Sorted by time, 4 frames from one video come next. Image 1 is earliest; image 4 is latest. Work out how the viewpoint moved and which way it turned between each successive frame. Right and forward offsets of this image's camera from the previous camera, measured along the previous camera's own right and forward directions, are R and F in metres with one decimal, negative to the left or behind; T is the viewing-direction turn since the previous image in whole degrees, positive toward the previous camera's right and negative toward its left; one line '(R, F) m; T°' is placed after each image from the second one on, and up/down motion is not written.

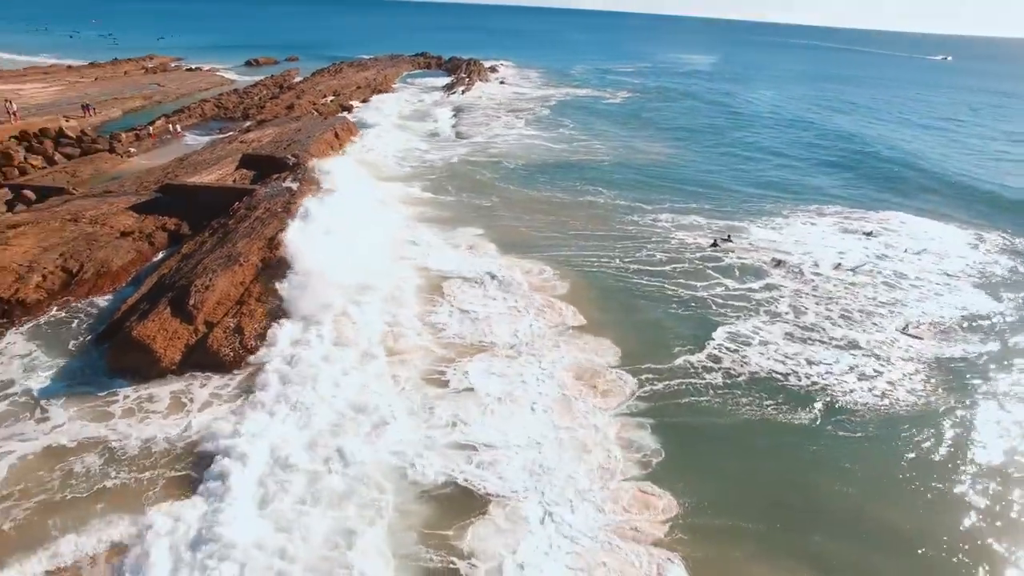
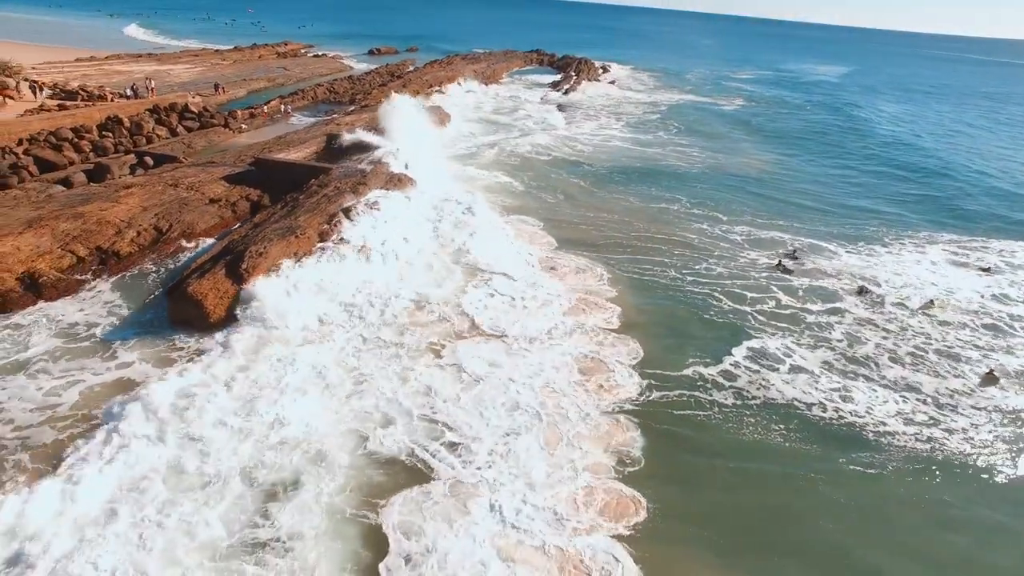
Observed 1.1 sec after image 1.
(+1.1, -0.1) m; -9°
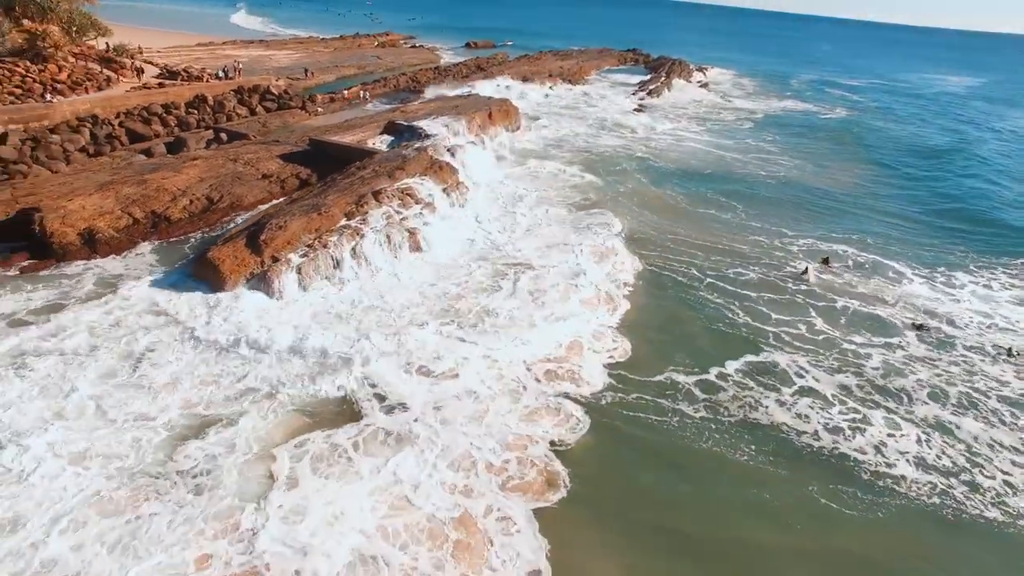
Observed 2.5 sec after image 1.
(+1.4, +0.1) m; -8°
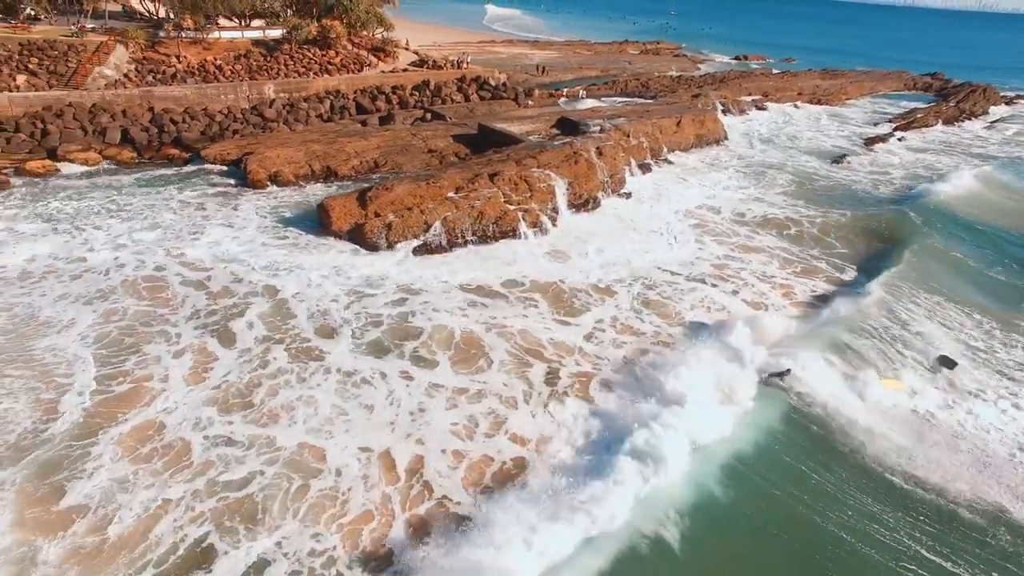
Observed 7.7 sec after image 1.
(+3.3, +0.4) m; -23°
